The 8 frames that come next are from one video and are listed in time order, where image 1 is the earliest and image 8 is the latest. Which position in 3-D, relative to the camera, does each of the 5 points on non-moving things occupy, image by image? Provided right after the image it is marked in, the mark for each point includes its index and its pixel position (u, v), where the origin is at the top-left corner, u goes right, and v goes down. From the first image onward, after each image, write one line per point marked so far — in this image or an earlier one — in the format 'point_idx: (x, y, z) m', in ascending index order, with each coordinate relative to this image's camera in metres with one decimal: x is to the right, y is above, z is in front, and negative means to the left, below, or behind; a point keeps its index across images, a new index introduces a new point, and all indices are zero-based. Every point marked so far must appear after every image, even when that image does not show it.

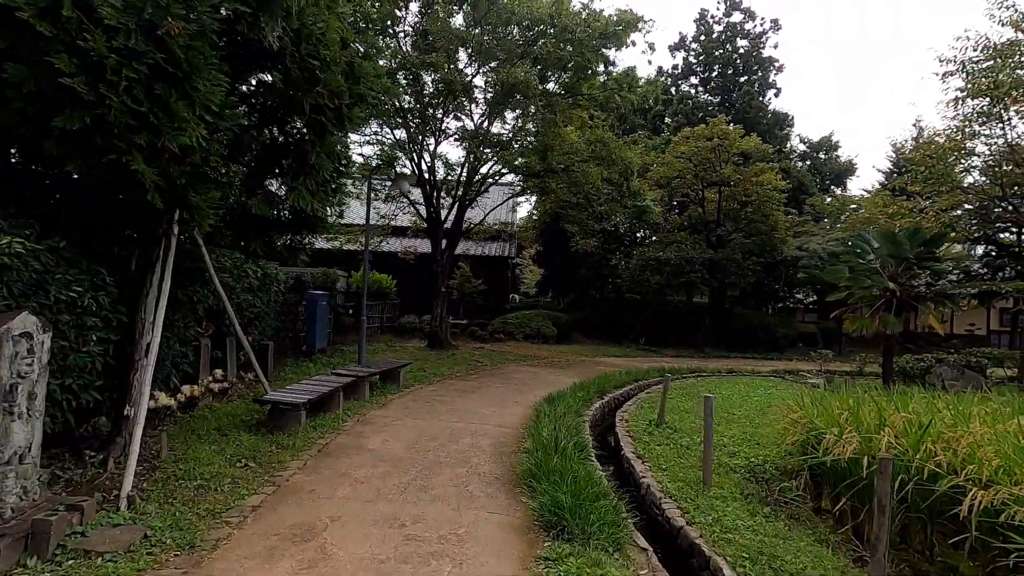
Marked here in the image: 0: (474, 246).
0: (-1.3, +1.4, +17.7) m
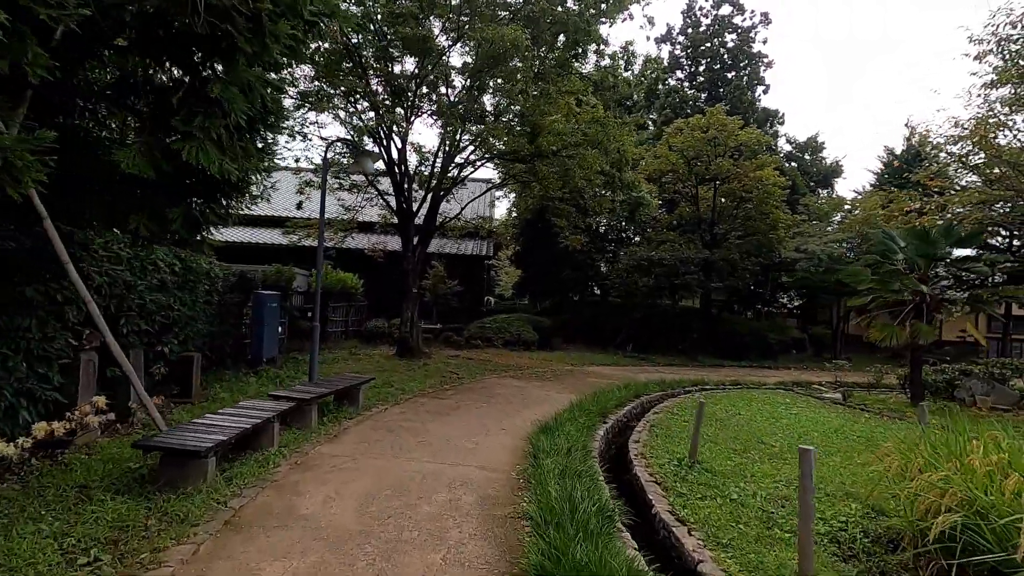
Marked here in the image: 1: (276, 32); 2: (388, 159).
0: (-1.9, +1.4, +16.3) m
1: (-1.3, +1.4, +2.9) m
2: (-2.7, +2.7, +11.4) m
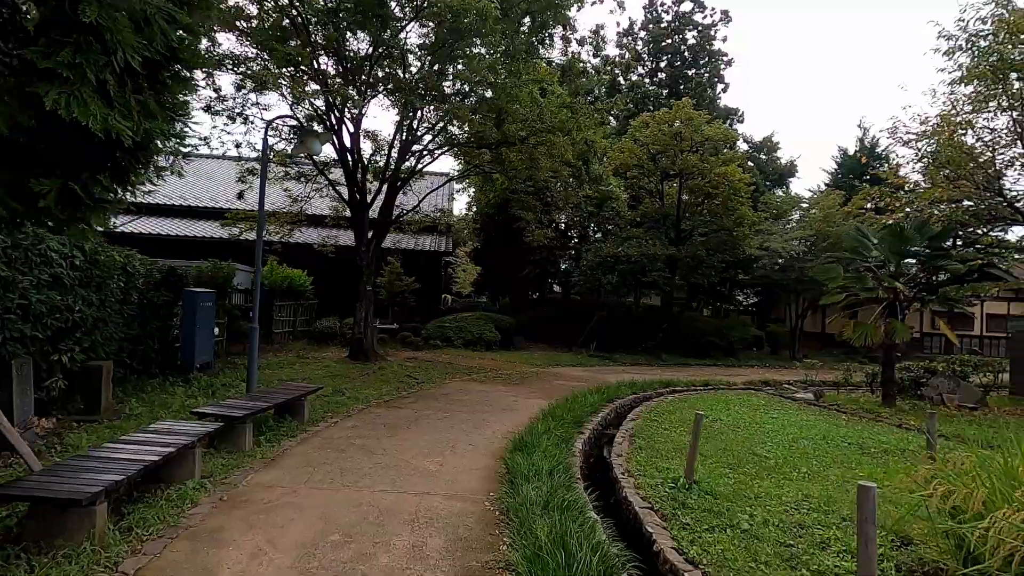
0: (-3.1, +1.4, +15.5) m
1: (-1.4, +1.4, +2.2) m
2: (-3.4, +2.8, +10.5) m
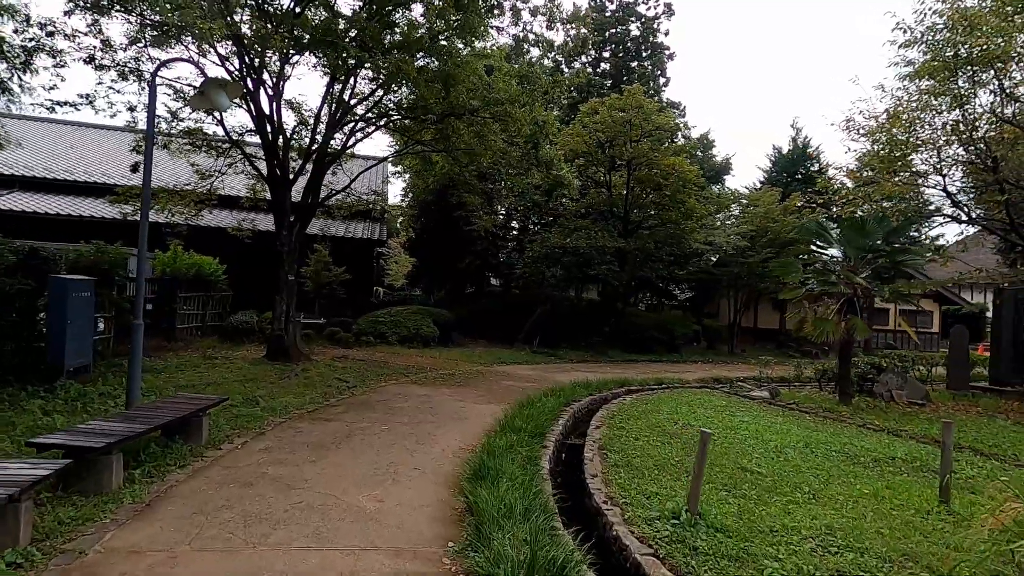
0: (-4.7, +1.7, +14.1) m
1: (-1.3, +1.5, +1.2) m
2: (-4.4, +3.0, +9.1) m
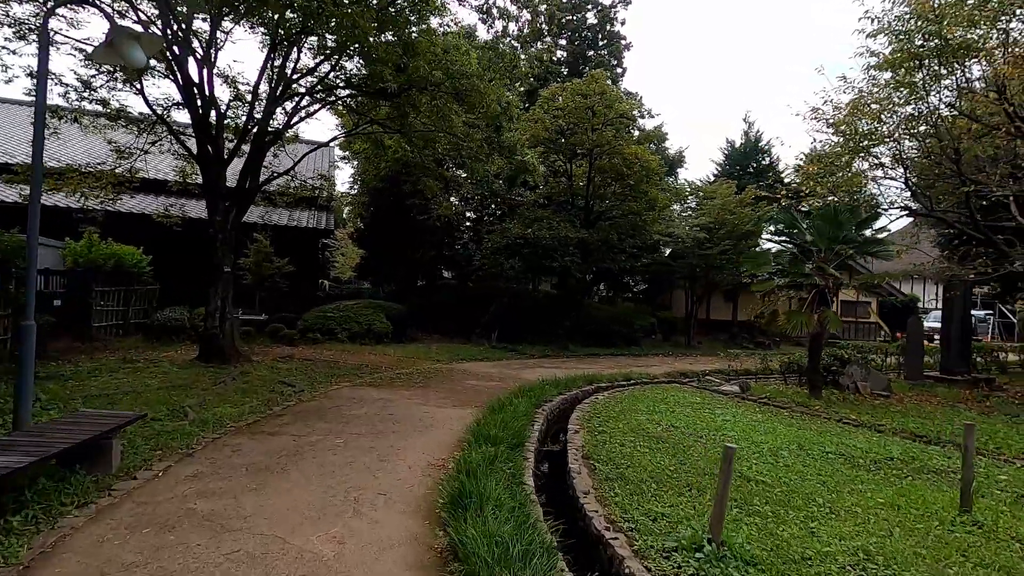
0: (-5.8, +1.8, +13.0) m
1: (-1.2, +1.5, +0.4) m
2: (-5.0, +3.1, +8.1) m
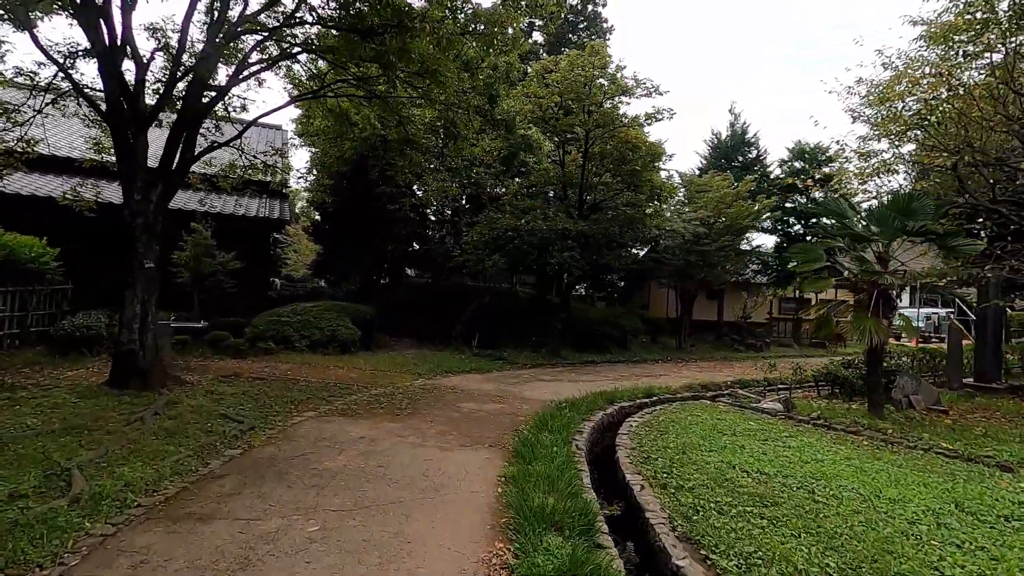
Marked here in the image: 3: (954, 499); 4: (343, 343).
0: (-6.1, +1.9, +11.1) m
1: (-0.5, +1.5, -1.1) m
2: (-4.9, +3.1, +6.2) m
3: (+3.0, -1.4, +3.6) m
4: (-3.2, -1.0, +9.9) m
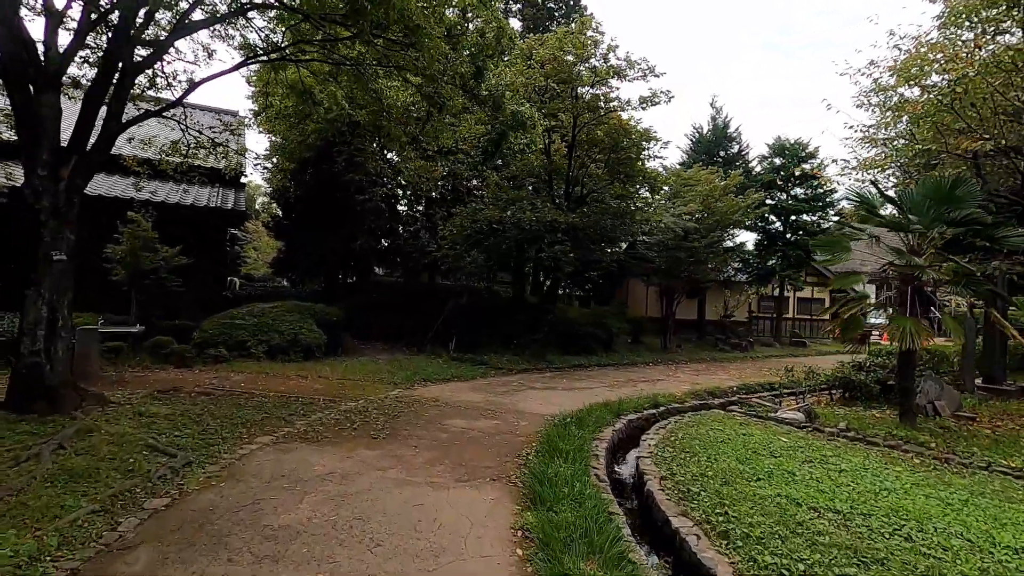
0: (-6.4, +1.9, +9.8) m
1: (-0.1, +1.5, -2.0) m
2: (-4.9, +3.1, +5.0) m
3: (+3.1, -1.4, +2.9) m
4: (-3.4, -1.0, +8.8) m
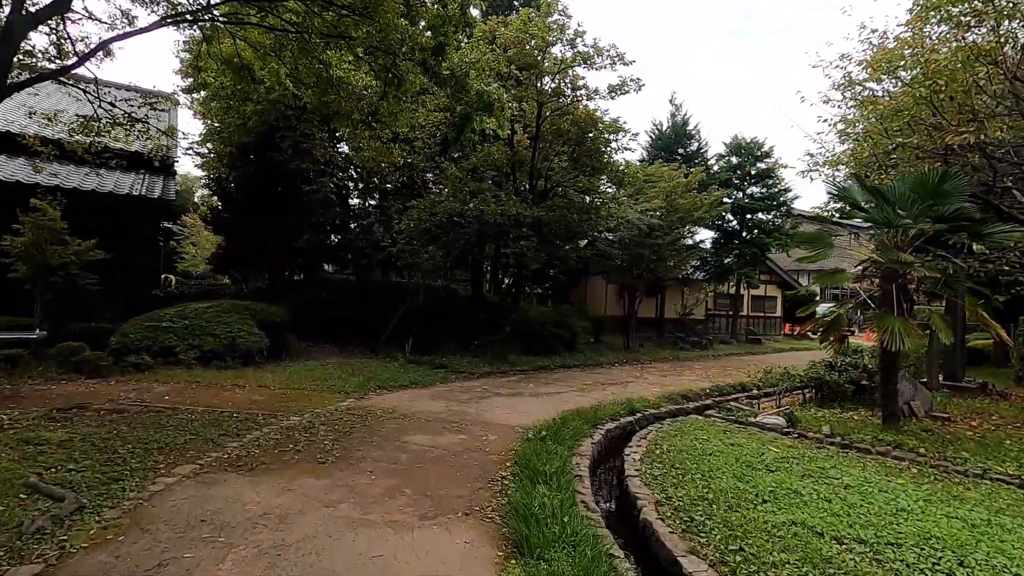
0: (-7.0, +1.9, +8.6) m
1: (+0.3, +1.5, -2.6) m
2: (-5.1, +3.1, +3.9) m
3: (+3.0, -1.4, +2.6) m
4: (-4.0, -1.0, +7.9) m
